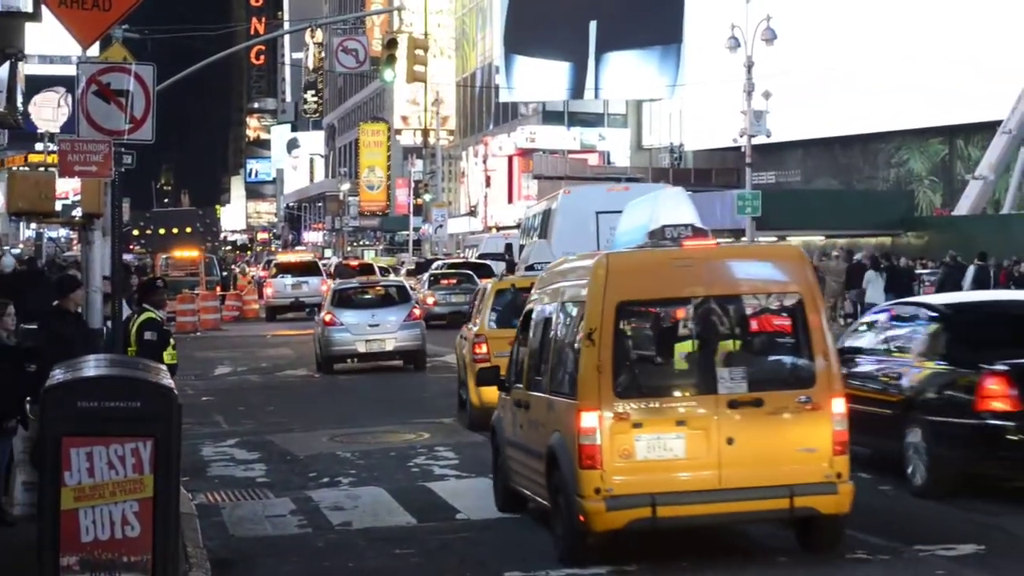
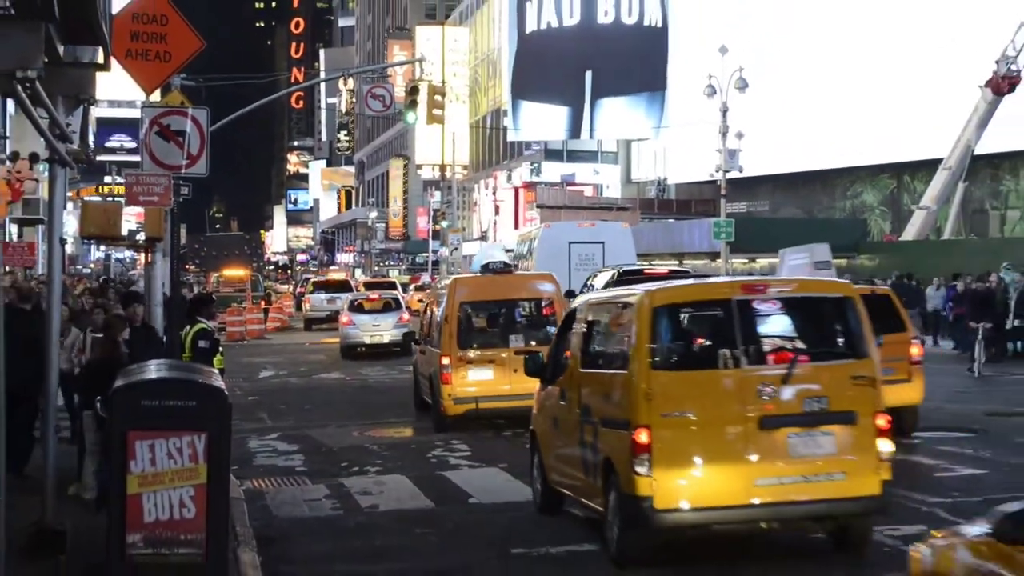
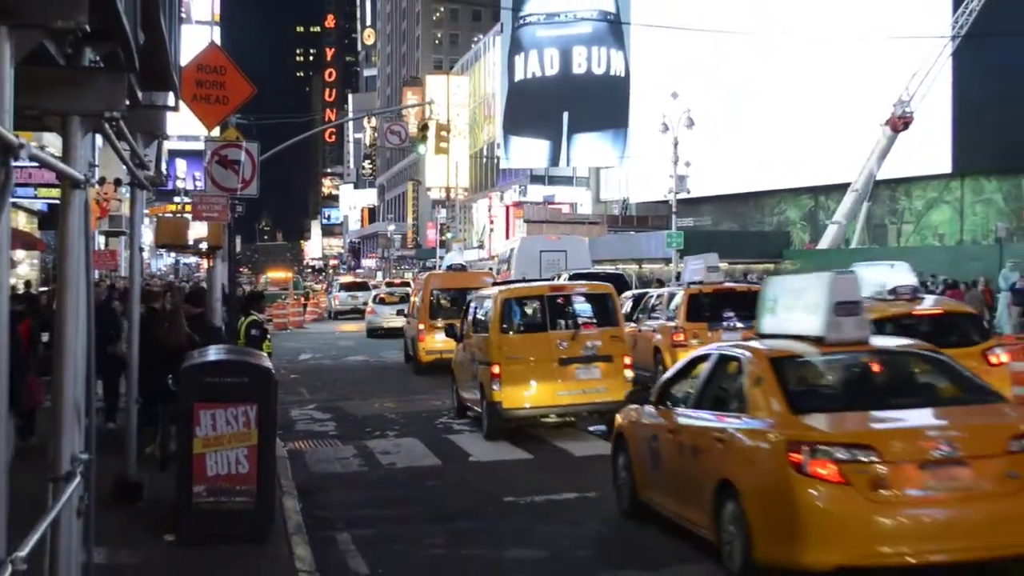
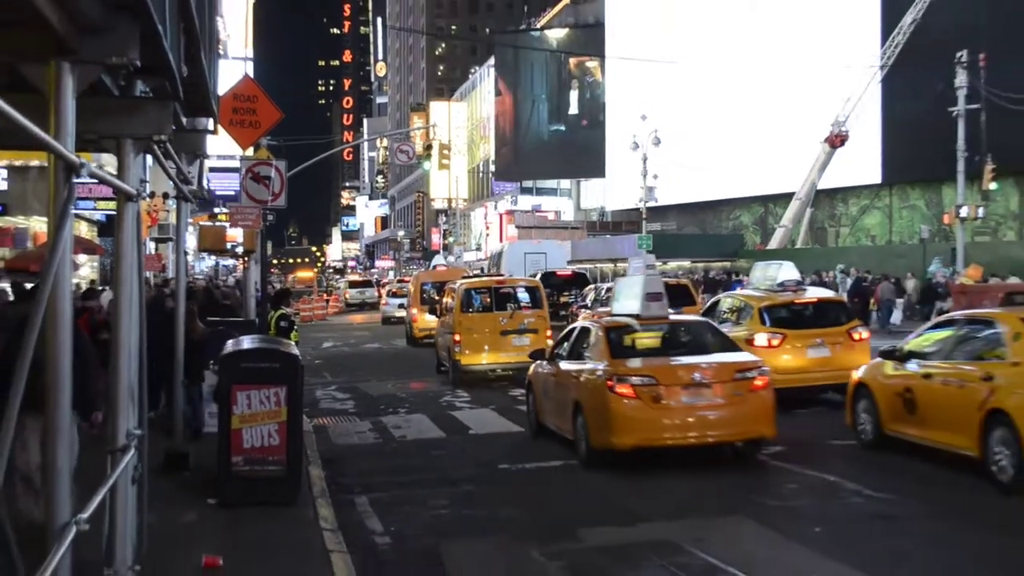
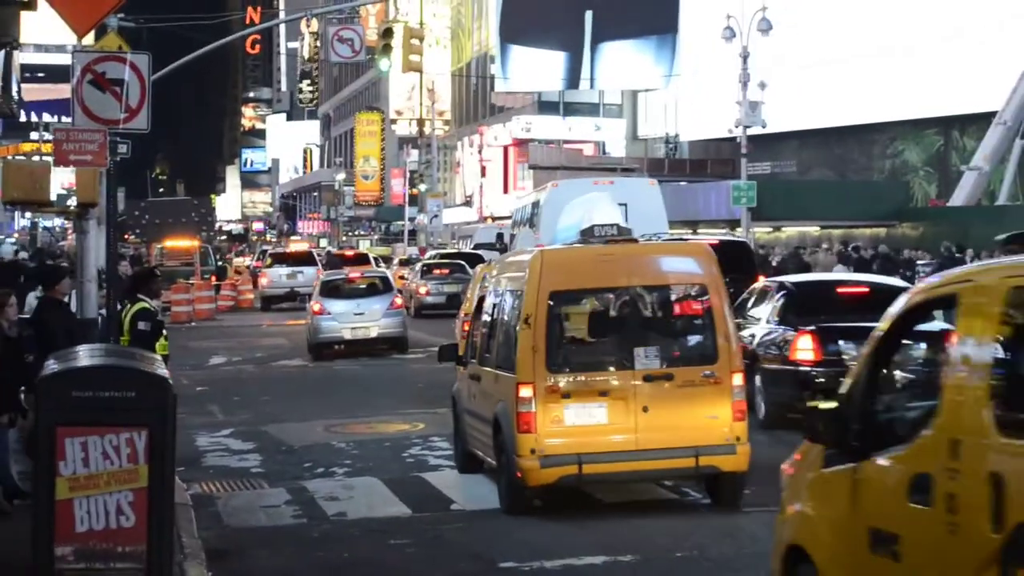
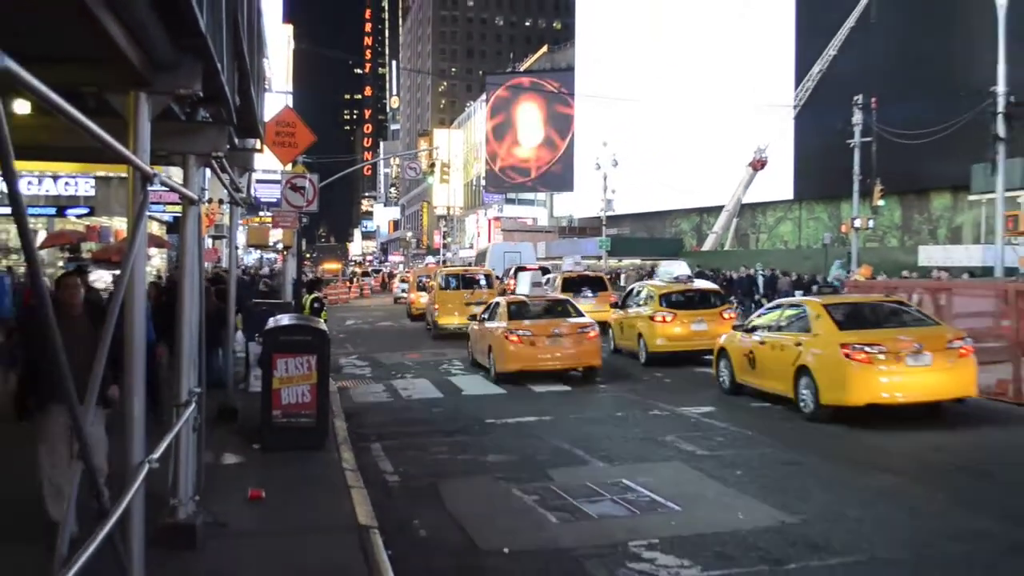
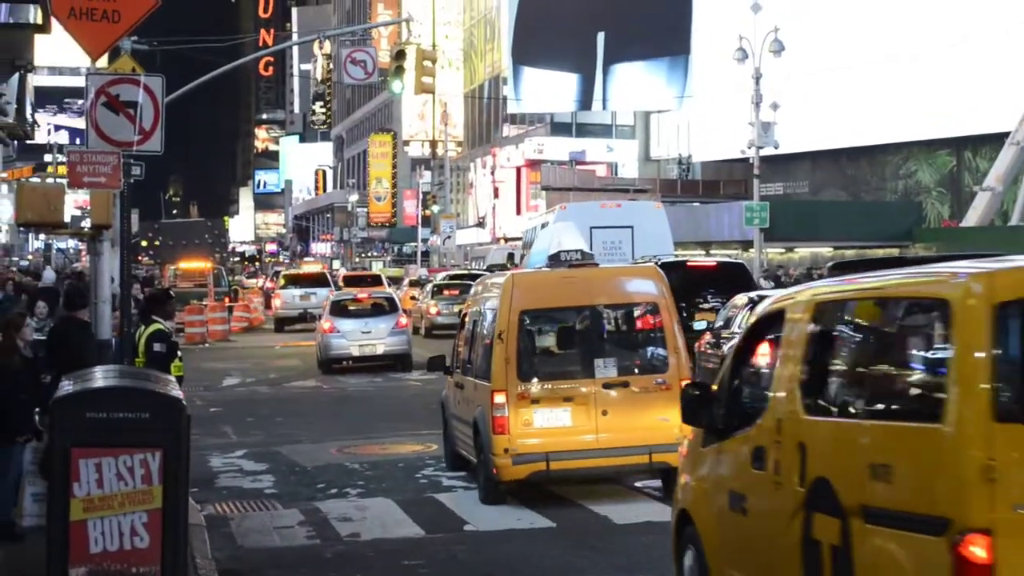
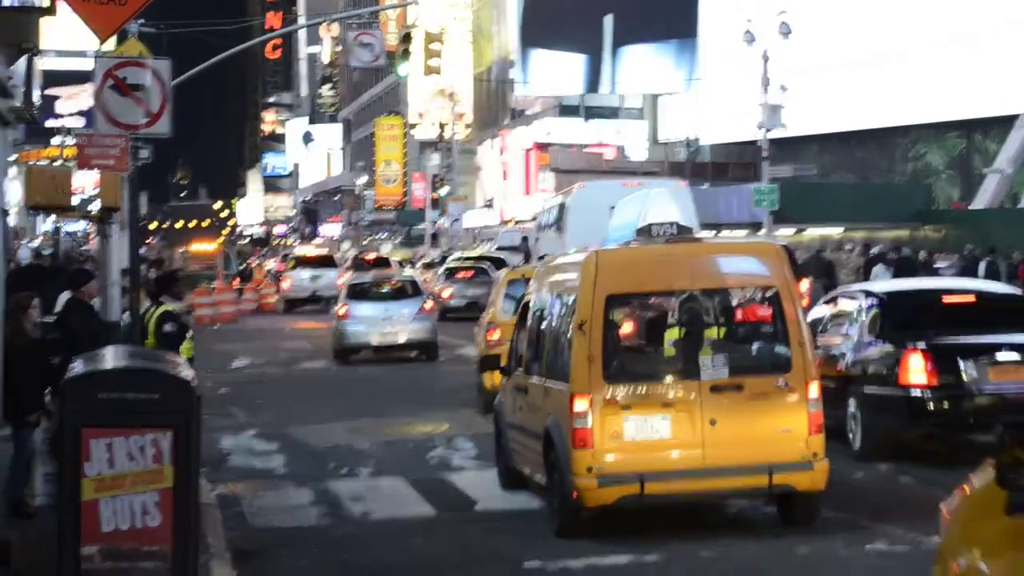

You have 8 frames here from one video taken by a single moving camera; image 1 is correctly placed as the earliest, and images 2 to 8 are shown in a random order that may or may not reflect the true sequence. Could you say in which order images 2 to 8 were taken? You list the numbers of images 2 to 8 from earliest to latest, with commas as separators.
8, 5, 7, 2, 3, 4, 6
